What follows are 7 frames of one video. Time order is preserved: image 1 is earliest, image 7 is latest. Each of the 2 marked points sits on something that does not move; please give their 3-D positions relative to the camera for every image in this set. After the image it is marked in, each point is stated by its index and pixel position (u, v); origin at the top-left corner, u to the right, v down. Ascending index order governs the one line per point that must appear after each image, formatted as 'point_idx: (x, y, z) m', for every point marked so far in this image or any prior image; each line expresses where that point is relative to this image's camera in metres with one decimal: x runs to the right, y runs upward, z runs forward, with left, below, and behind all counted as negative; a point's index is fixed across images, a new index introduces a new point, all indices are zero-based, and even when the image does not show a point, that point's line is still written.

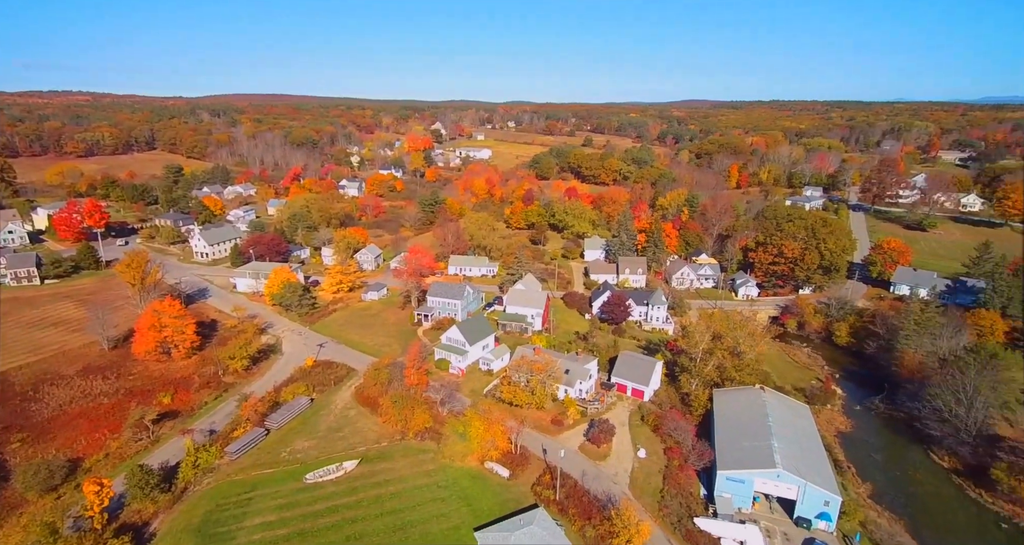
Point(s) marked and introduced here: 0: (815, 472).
0: (+11.0, -7.3, +19.5) m
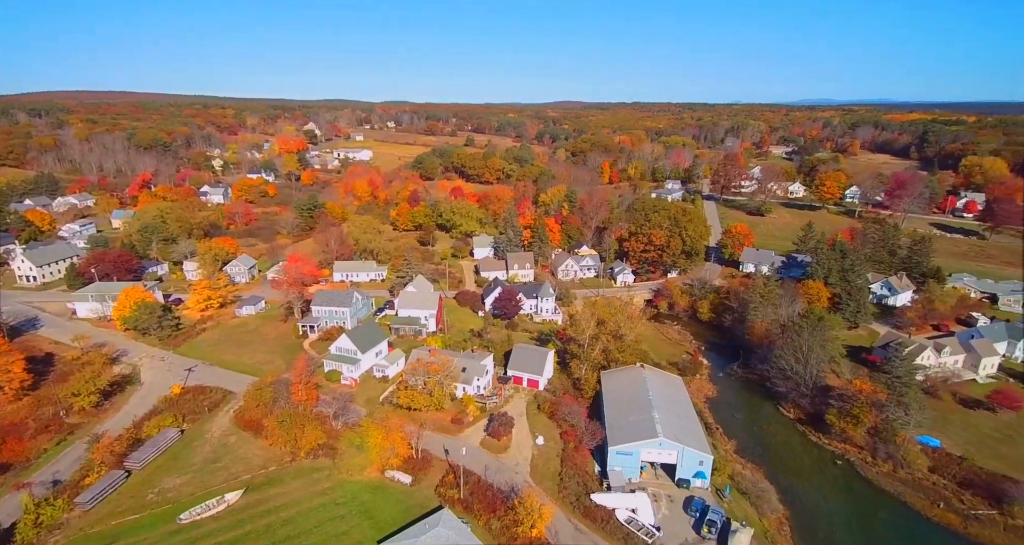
0: (+7.2, -6.7, +21.9) m
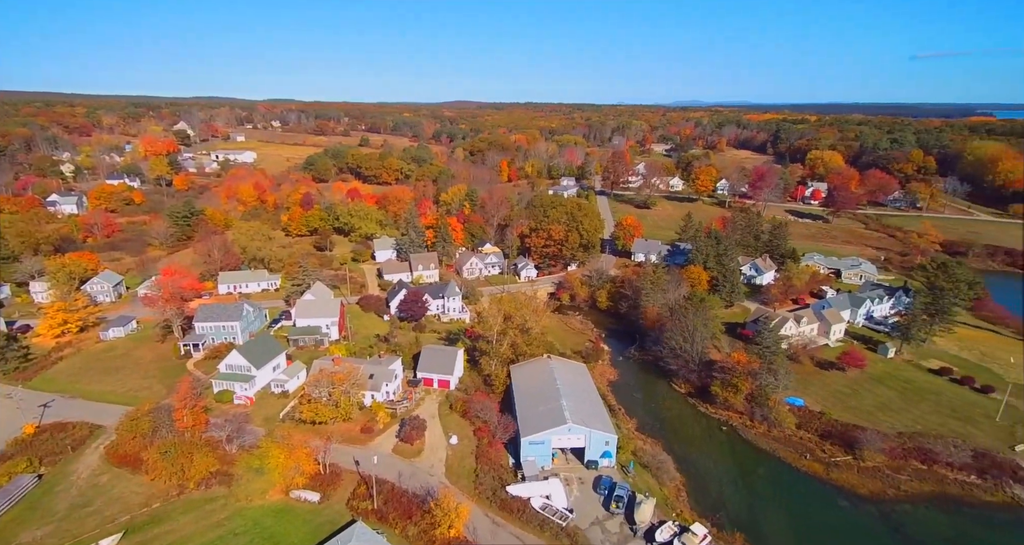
0: (+3.5, -6.3, +23.2) m
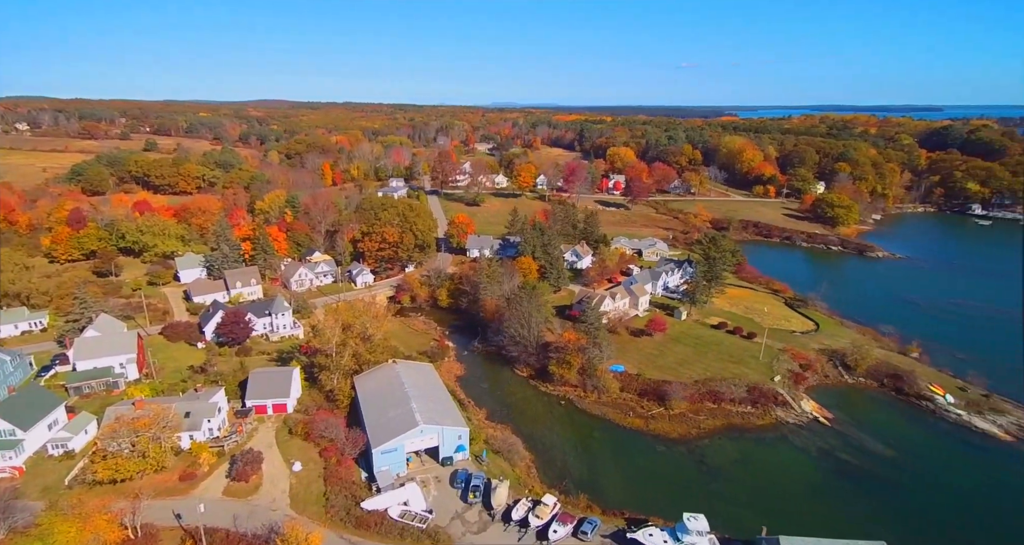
0: (-2.9, -6.3, +23.6) m
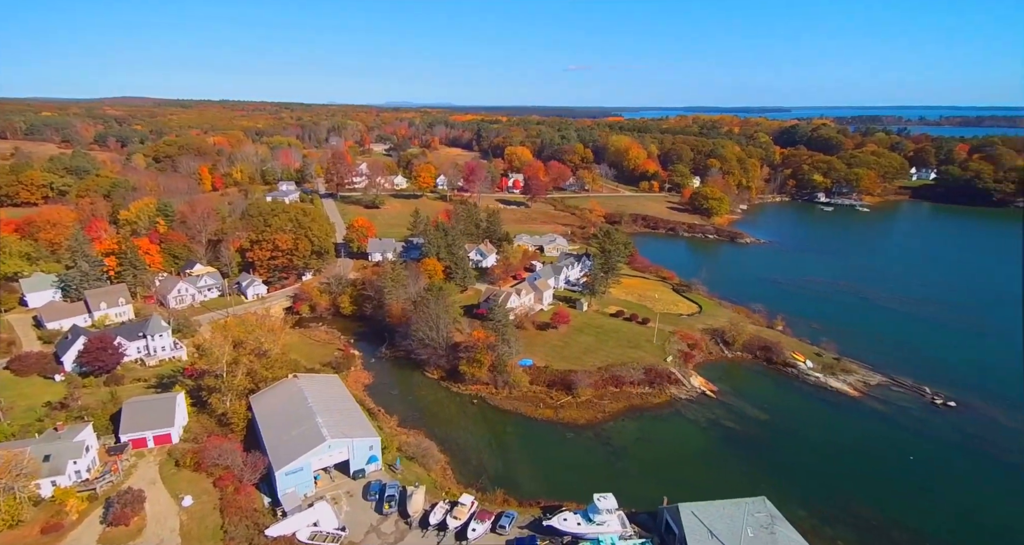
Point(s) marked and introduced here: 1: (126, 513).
0: (-6.6, -6.5, +22.7) m
1: (-13.7, -8.5, +19.4) m
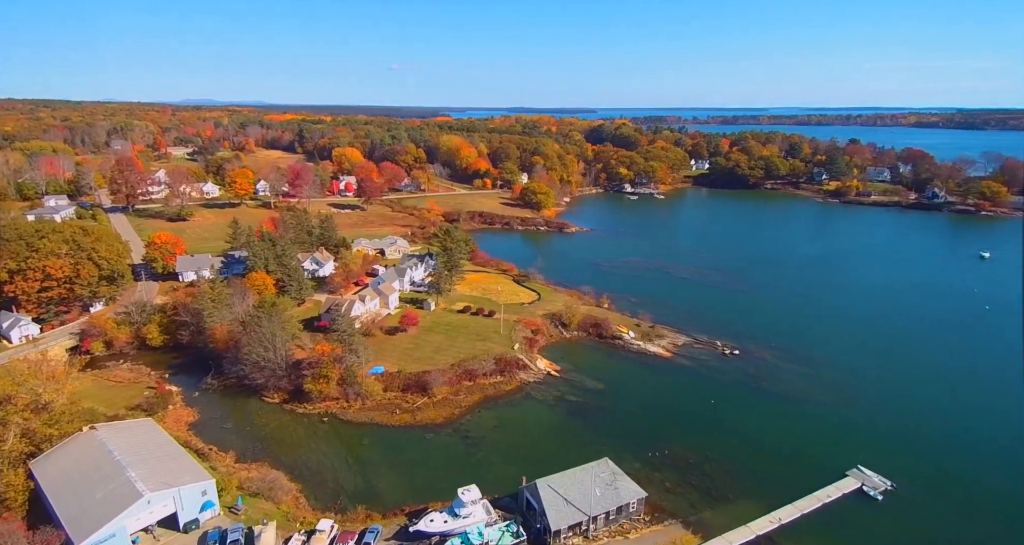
0: (-12.0, -7.3, +19.8) m
1: (-17.5, -9.9, +14.6) m
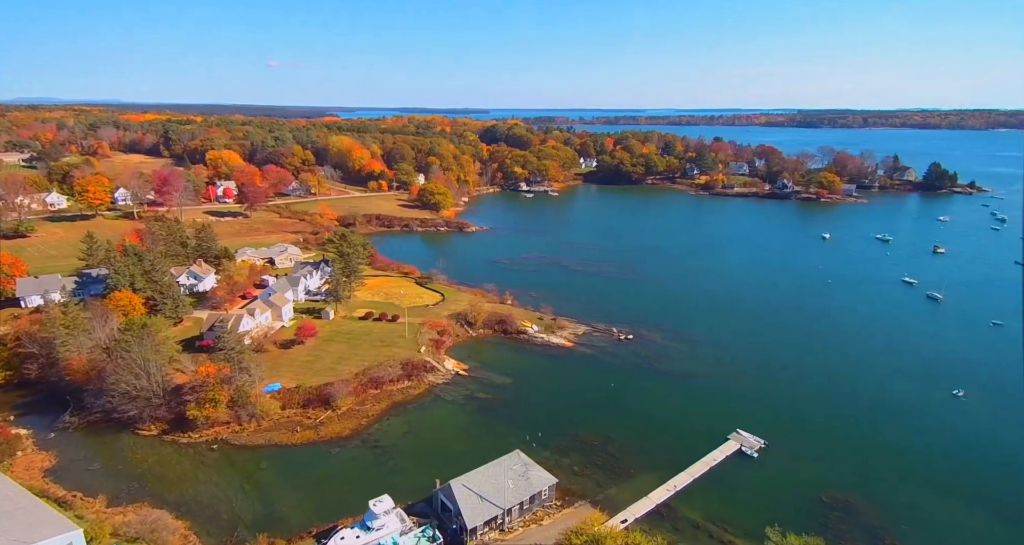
0: (-14.9, -8.1, +17.2) m
1: (-19.2, -10.9, +11.0) m
